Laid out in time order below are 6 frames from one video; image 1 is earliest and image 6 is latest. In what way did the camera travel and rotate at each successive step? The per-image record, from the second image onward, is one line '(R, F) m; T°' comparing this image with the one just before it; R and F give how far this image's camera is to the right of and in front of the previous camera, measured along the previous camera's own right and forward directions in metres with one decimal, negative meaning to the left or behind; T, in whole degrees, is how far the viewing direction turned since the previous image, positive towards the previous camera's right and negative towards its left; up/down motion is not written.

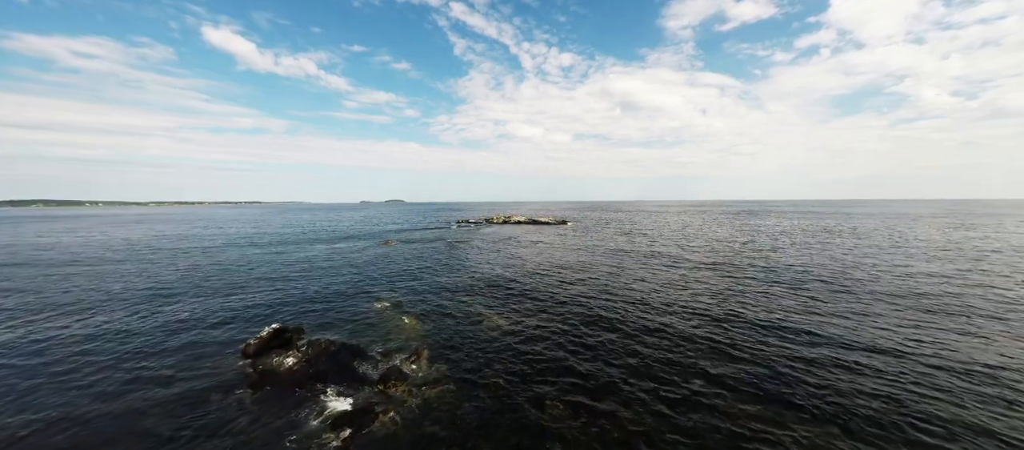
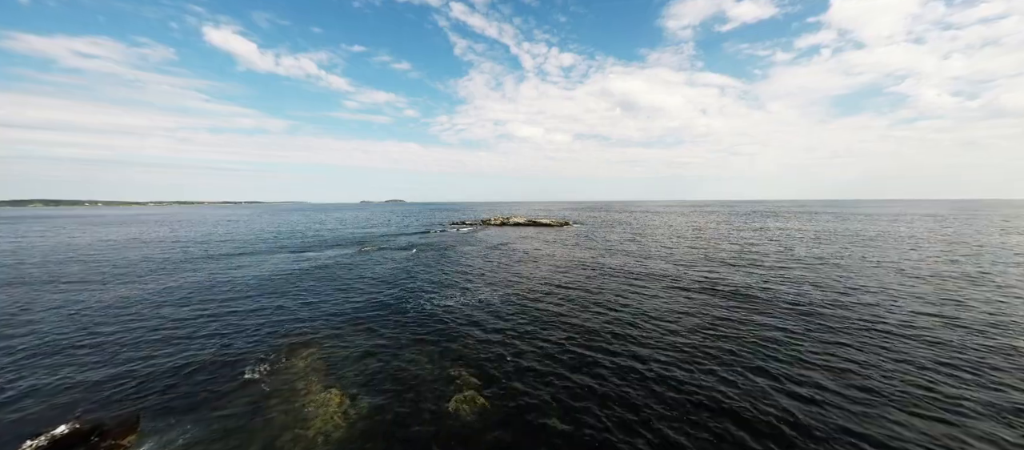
(+0.8, +9.0) m; 0°
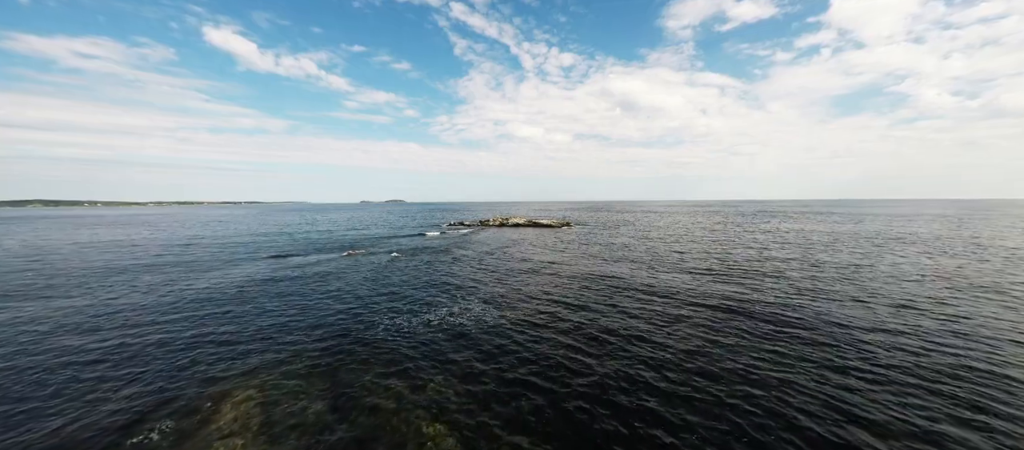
(+0.2, +4.0) m; 0°
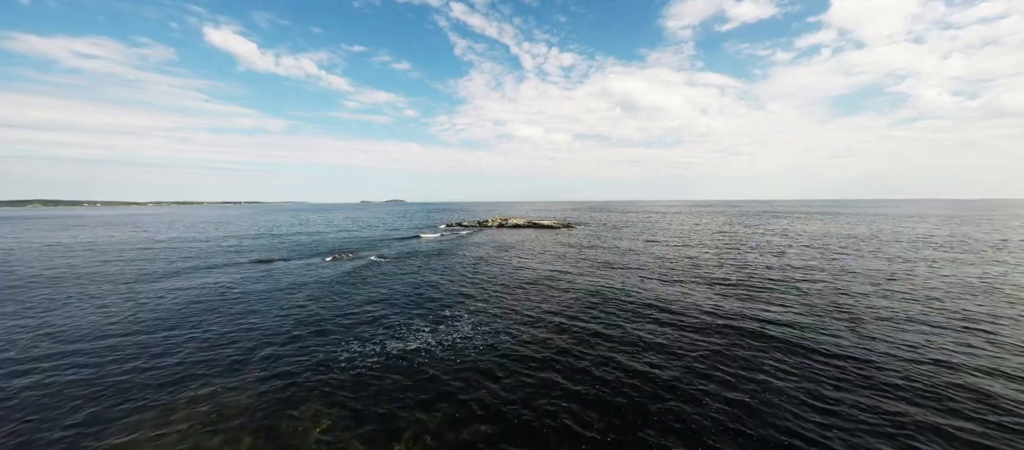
(+0.3, +3.8) m; 0°
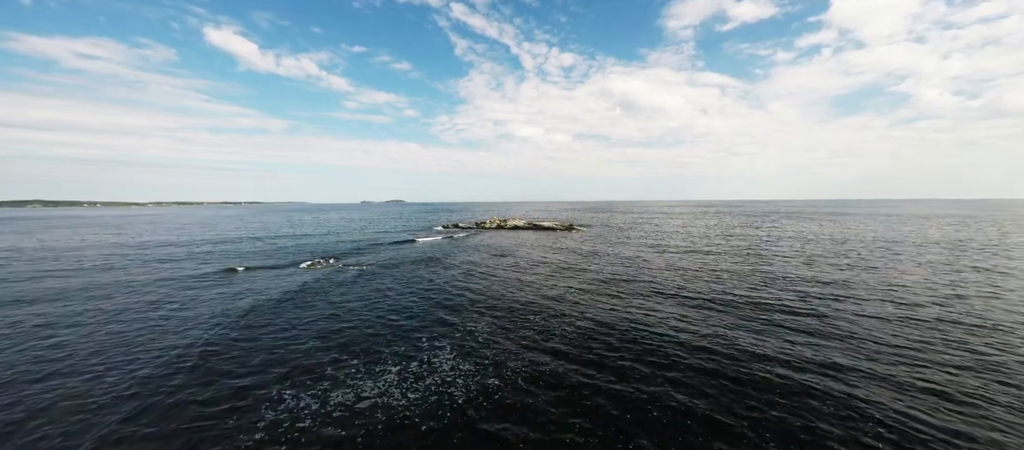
(+0.3, +5.0) m; 0°
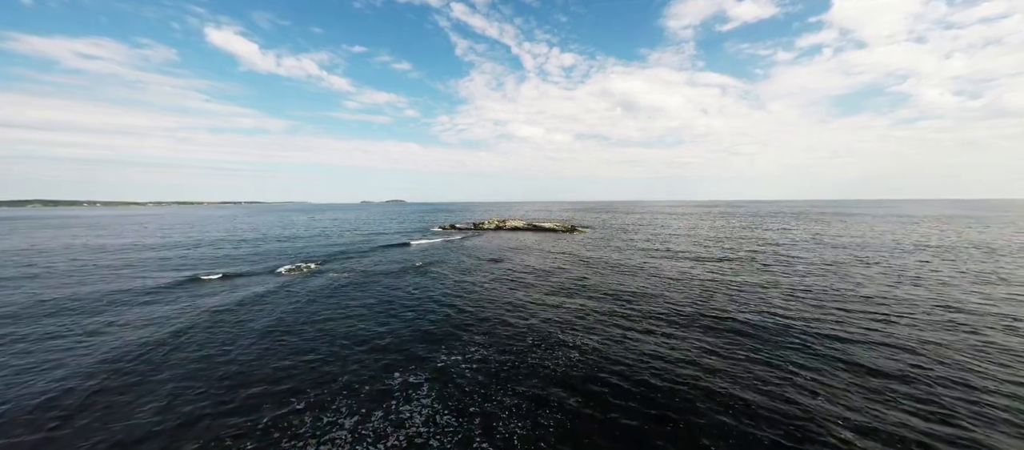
(+0.3, +4.1) m; 0°
